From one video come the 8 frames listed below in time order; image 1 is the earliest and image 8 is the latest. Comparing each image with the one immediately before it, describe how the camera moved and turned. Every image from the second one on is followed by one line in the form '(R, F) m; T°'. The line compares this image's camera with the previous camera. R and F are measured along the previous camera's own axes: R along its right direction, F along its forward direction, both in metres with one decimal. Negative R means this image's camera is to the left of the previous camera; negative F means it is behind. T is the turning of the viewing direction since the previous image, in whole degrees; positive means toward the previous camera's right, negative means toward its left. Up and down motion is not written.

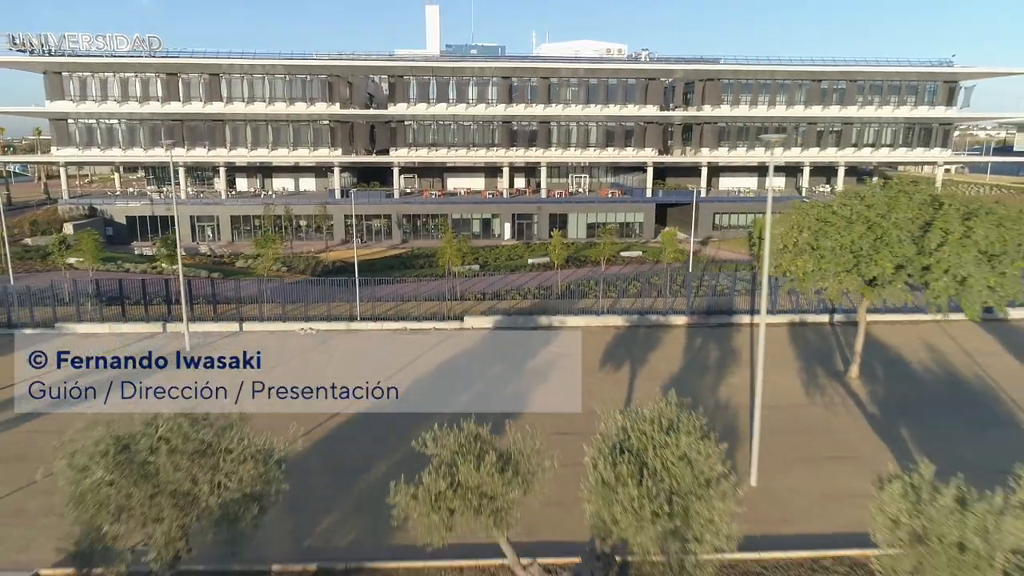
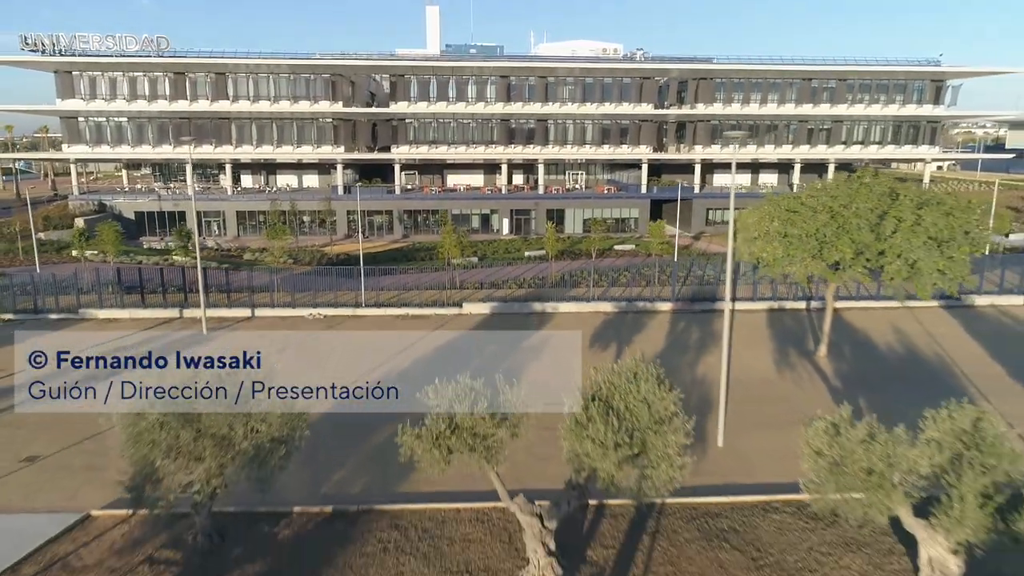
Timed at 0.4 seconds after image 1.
(+0.2, -1.7) m; 0°
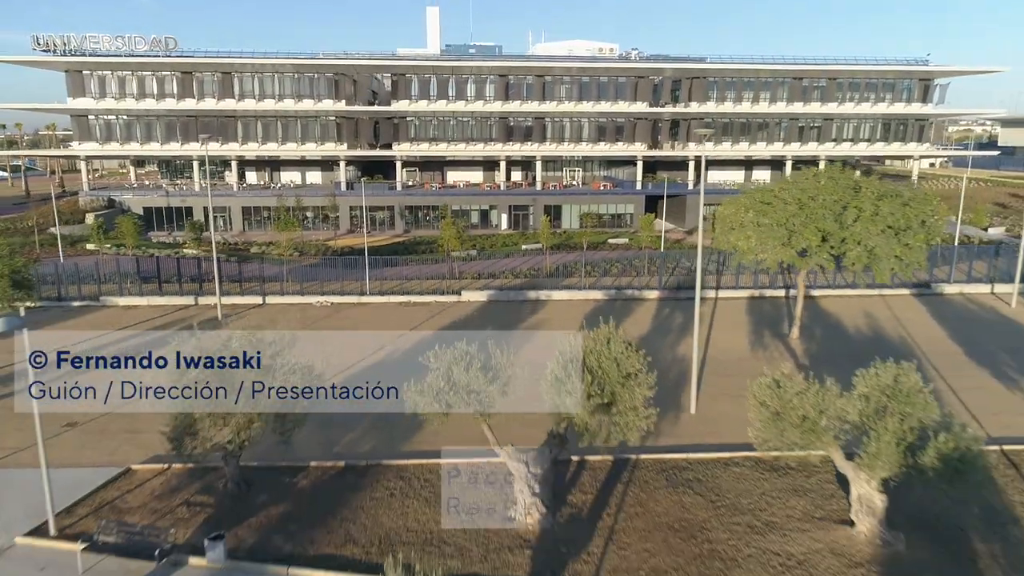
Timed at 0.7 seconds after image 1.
(+0.2, -1.7) m; 0°
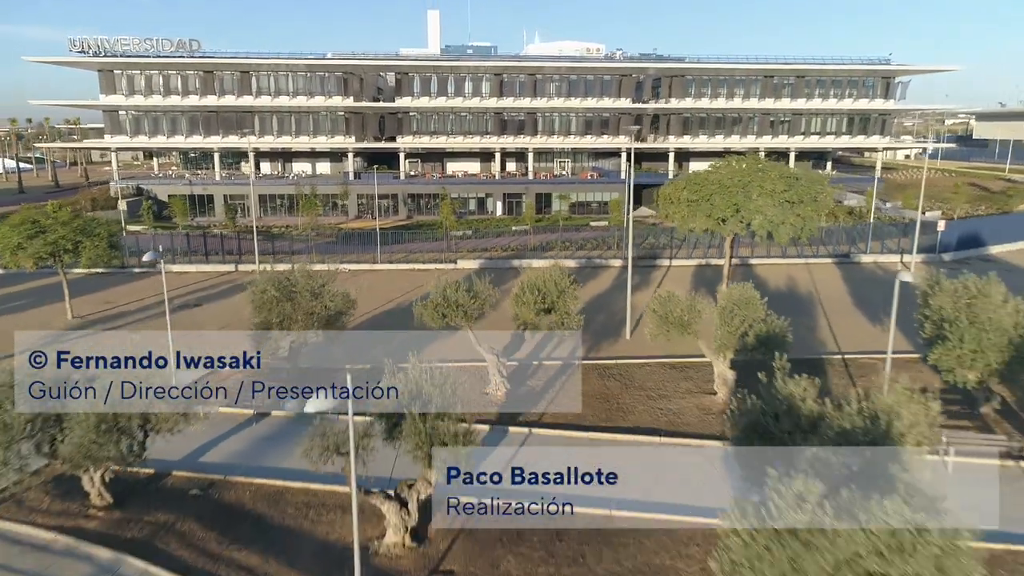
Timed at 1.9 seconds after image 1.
(+0.8, -5.9) m; 0°
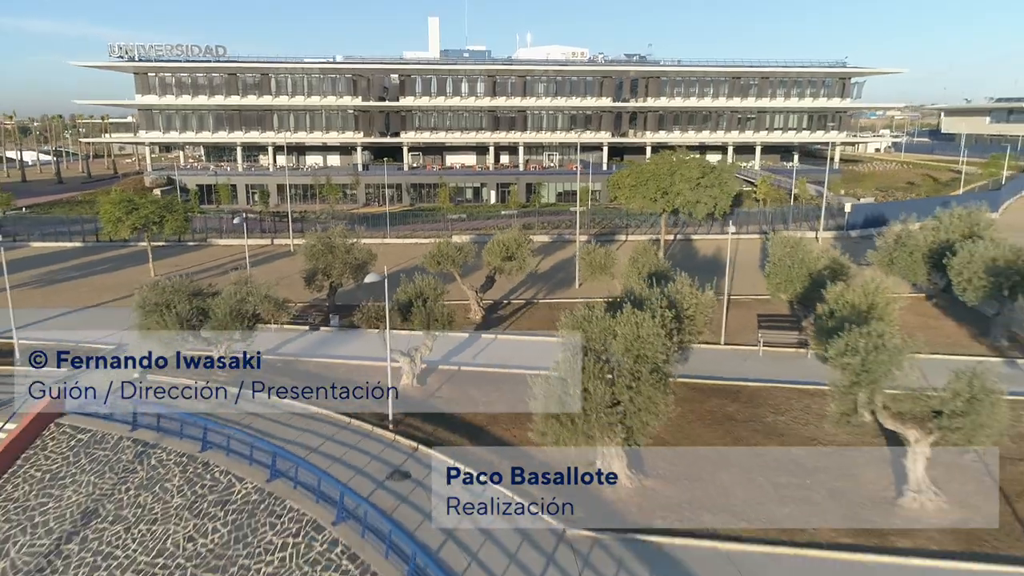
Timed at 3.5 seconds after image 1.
(+1.2, -8.0) m; 0°
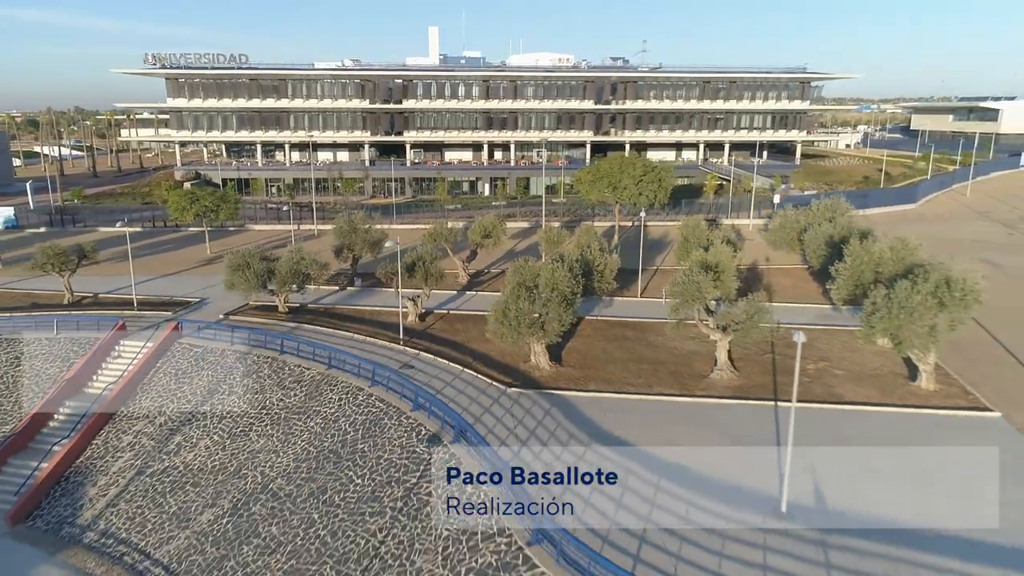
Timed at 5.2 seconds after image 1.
(+1.4, -9.0) m; 0°
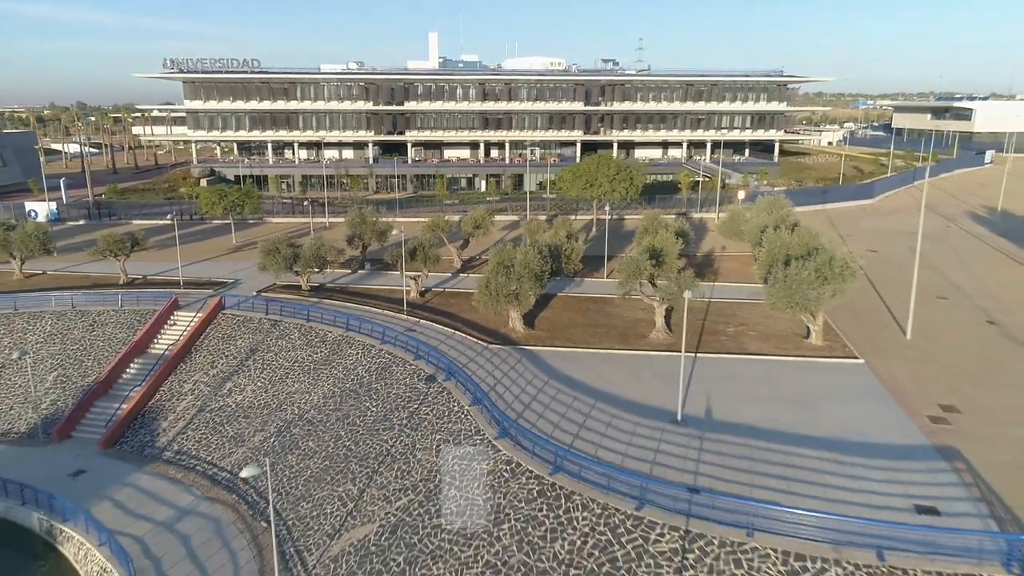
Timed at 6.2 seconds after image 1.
(+0.9, -6.0) m; 0°
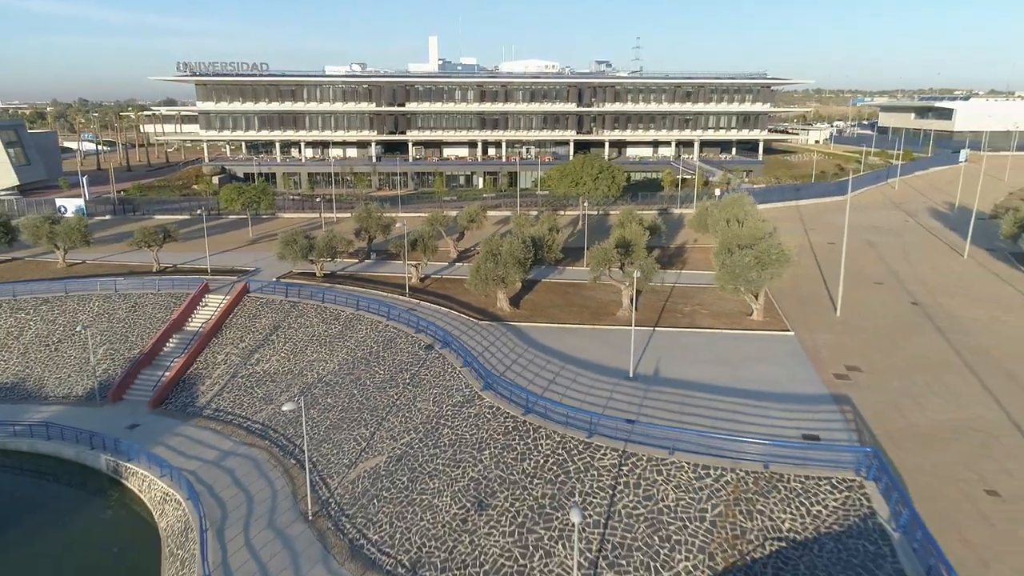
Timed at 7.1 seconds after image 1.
(+0.7, -4.7) m; 0°
